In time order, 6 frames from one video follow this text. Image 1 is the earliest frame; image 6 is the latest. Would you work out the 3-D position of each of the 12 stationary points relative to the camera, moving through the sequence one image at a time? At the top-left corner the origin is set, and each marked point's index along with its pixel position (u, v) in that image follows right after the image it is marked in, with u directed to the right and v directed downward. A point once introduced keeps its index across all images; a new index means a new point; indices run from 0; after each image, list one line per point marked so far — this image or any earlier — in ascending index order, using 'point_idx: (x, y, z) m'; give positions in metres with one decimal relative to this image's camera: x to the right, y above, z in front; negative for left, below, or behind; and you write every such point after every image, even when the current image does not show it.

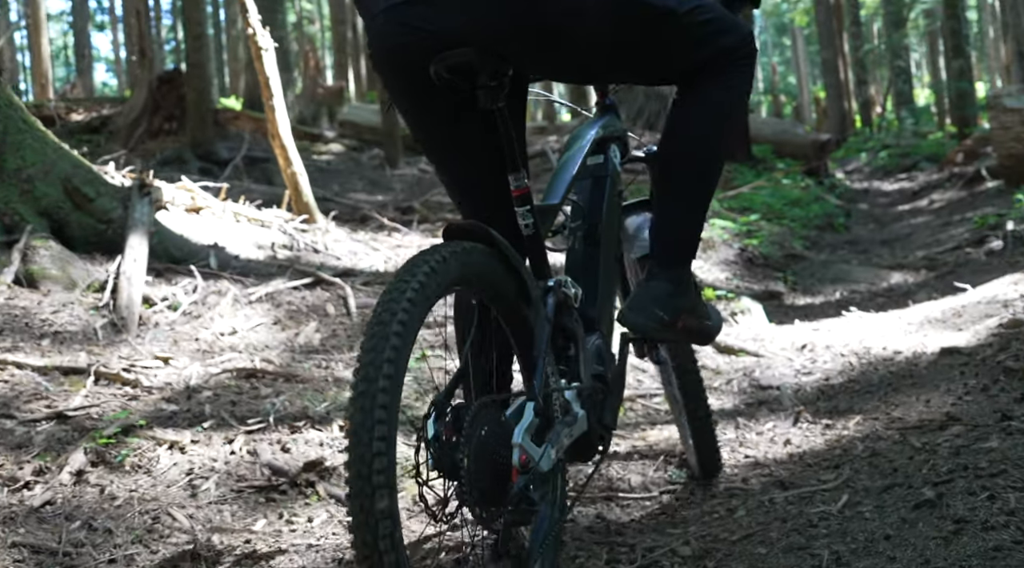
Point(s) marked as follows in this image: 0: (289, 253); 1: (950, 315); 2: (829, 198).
0: (-1.5, +0.2, +9.1) m
1: (+2.6, -0.2, +8.1) m
2: (+3.6, +1.0, +15.4) m
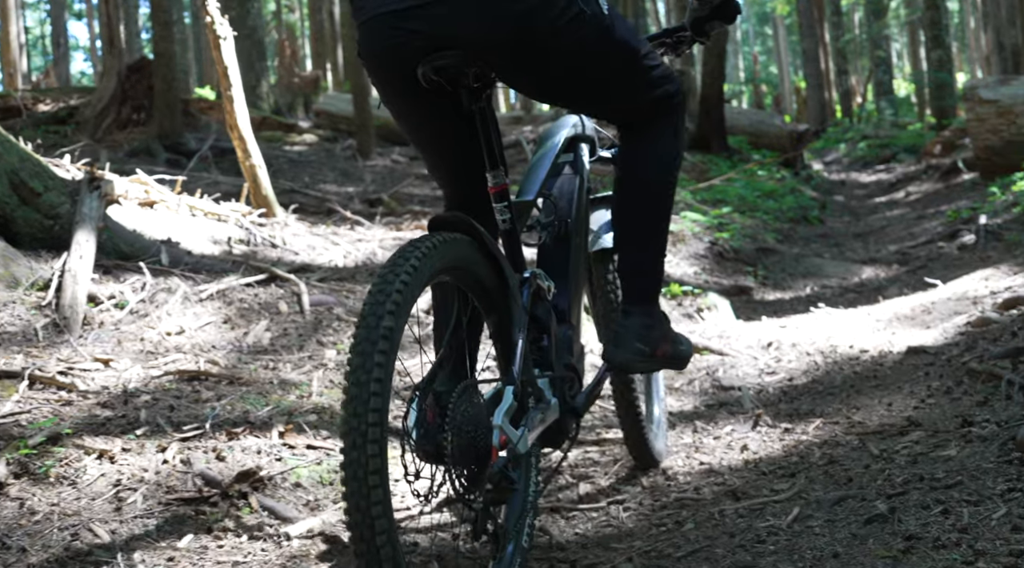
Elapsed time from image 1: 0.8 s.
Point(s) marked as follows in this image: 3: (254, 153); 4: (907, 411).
0: (-1.7, +0.2, +8.9) m
1: (+2.4, -0.2, +7.9) m
2: (+3.3, +1.1, +15.3) m
3: (-1.8, +0.9, +9.6) m
4: (+1.6, -0.5, +5.4) m
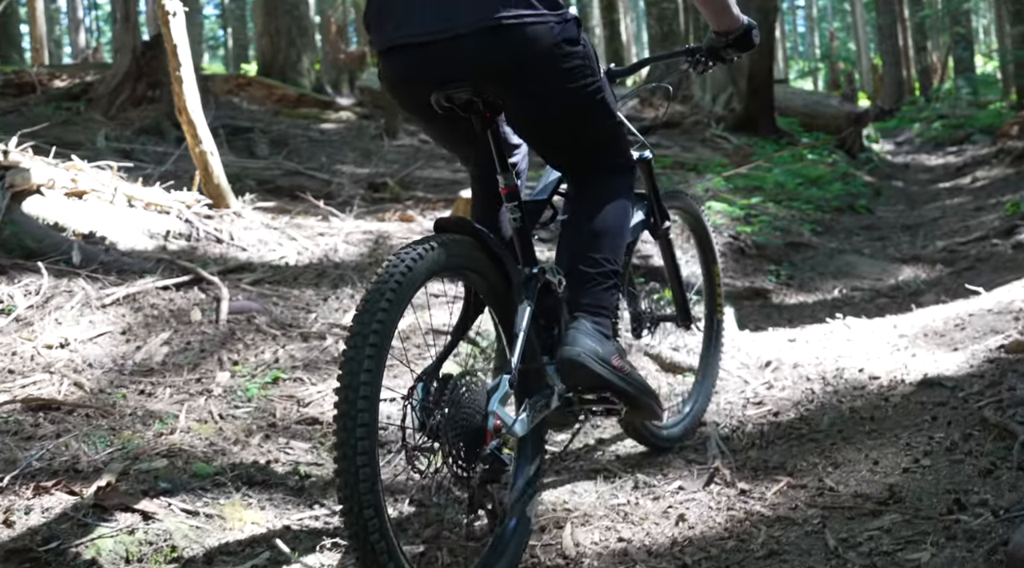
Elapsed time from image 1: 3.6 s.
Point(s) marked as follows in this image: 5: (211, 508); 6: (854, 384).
0: (-1.9, +0.2, +7.9) m
1: (+2.1, -0.2, +6.7) m
2: (+3.5, +1.2, +13.9) m
3: (-1.9, +0.9, +8.6) m
4: (+1.2, -0.6, +4.2) m
5: (-1.0, -0.7, +4.4) m
6: (+1.5, -0.4, +5.8) m
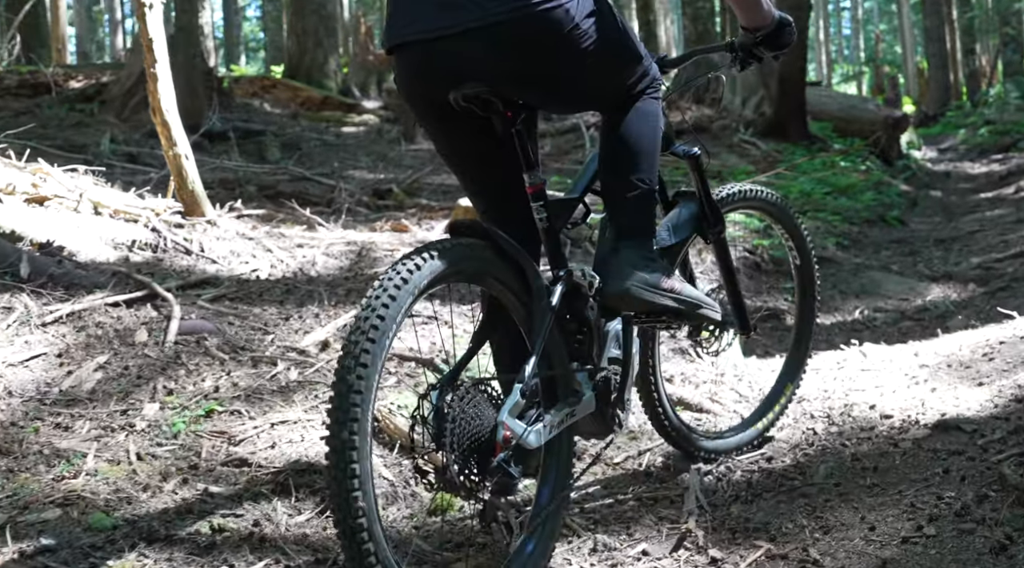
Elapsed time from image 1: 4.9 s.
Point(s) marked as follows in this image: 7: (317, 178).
0: (-2.0, +0.2, +7.4) m
1: (+2.0, -0.3, +6.0) m
2: (+3.7, +1.0, +13.2) m
3: (-2.0, +0.8, +8.0) m
4: (+1.0, -0.7, +3.5) m
5: (-1.2, -0.8, +3.8) m
6: (+1.3, -0.5, +5.2) m
7: (-1.8, +1.0, +12.7) m
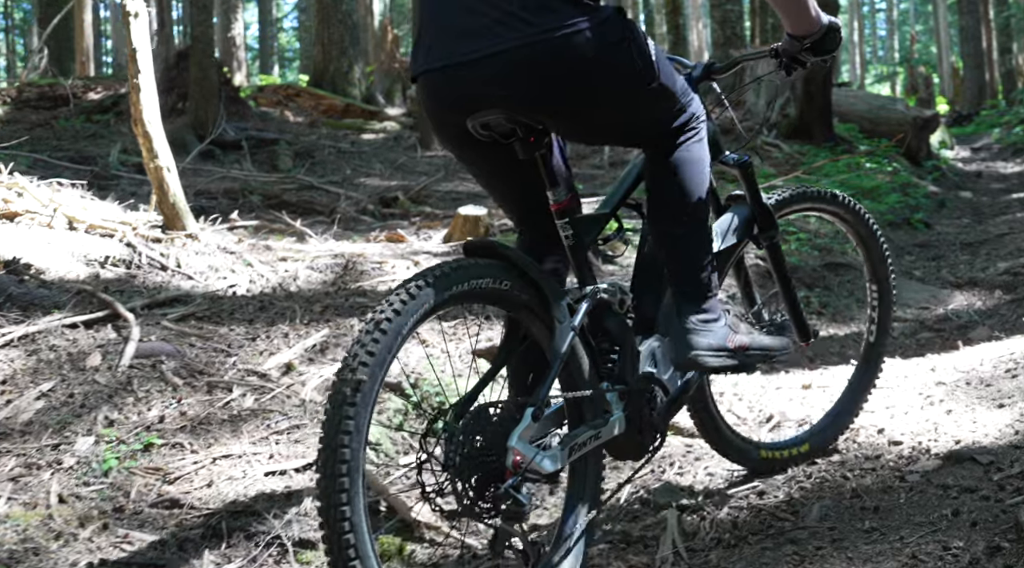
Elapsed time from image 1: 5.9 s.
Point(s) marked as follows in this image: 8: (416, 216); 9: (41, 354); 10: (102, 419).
0: (-2.0, +0.1, +7.0) m
1: (+2.0, -0.4, +5.4) m
2: (+3.9, +1.0, +12.6) m
3: (-2.0, +0.7, +7.7) m
4: (+0.8, -0.7, +3.0) m
5: (-1.3, -0.9, +3.4) m
6: (+1.2, -0.6, +4.7) m
7: (-1.7, +0.9, +12.3) m
8: (-0.7, +0.5, +10.4) m
9: (-1.9, -0.3, +5.6) m
10: (-1.5, -0.5, +4.9) m
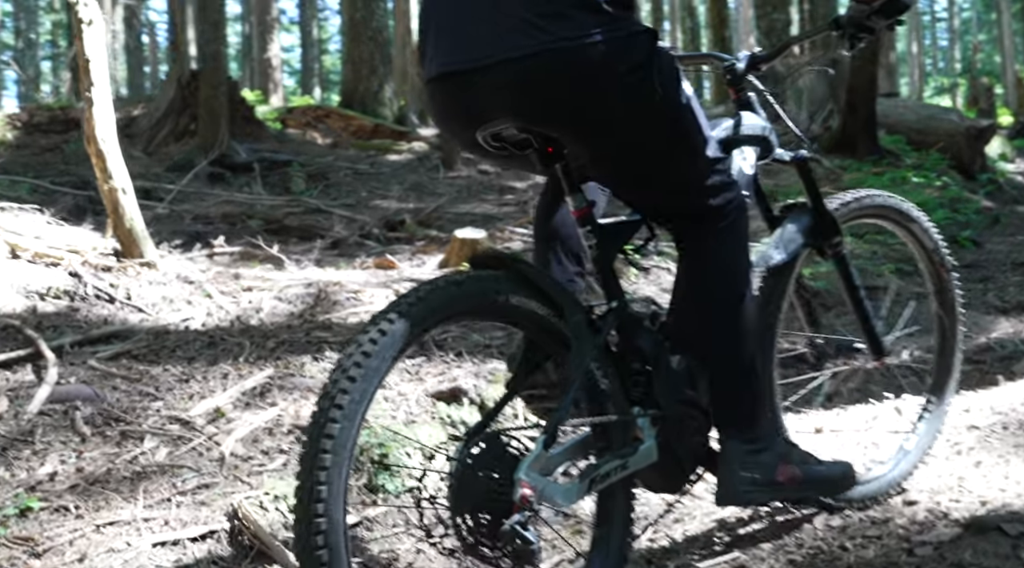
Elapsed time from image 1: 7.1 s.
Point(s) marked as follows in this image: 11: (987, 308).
0: (-2.1, -0.1, +6.4) m
1: (+1.8, -0.5, +4.7) m
2: (+4.0, +0.8, +11.7) m
3: (-2.0, +0.6, +7.0) m
4: (+0.6, -0.8, +2.3) m
5: (-1.5, -1.0, +2.7) m
6: (+1.0, -0.7, +3.9) m
7: (-1.5, +0.6, +11.7) m
8: (-0.7, +0.3, +9.7) m
9: (-2.1, -0.4, +5.0) m
10: (-1.6, -0.6, +4.3) m
11: (+2.5, -0.1, +7.3) m
